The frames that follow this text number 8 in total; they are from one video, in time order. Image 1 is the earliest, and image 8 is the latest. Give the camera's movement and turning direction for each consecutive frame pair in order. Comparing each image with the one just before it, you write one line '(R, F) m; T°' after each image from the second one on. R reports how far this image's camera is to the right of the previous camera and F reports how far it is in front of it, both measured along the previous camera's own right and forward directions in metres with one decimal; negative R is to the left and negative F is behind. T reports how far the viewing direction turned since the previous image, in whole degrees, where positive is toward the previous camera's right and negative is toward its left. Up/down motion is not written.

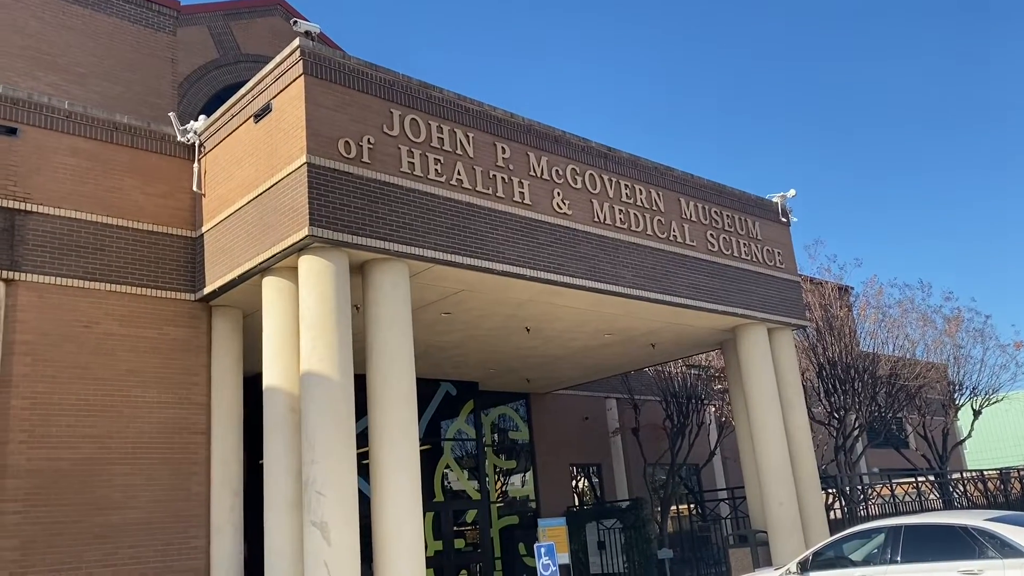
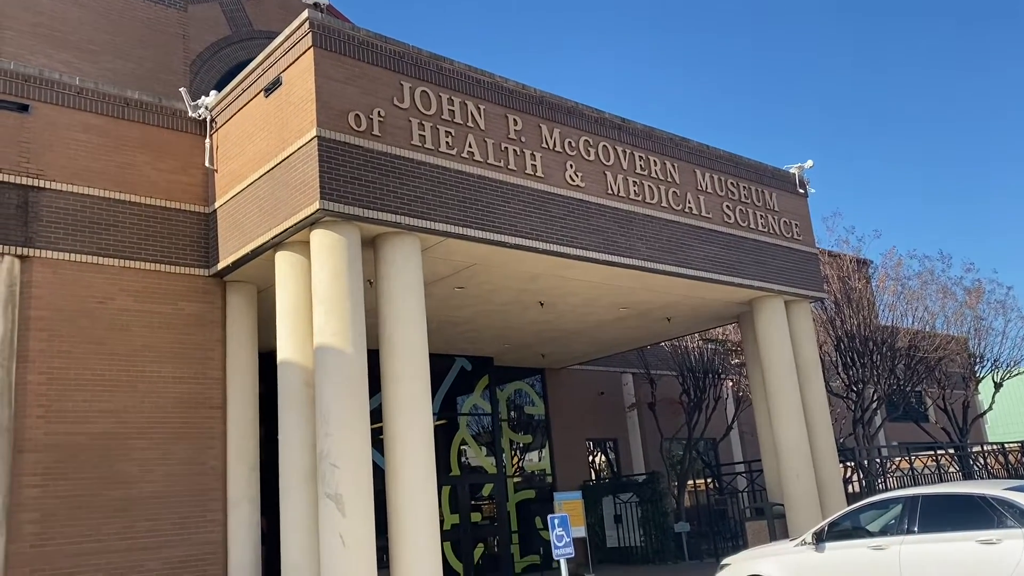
(+0.1, +0.1) m; -1°
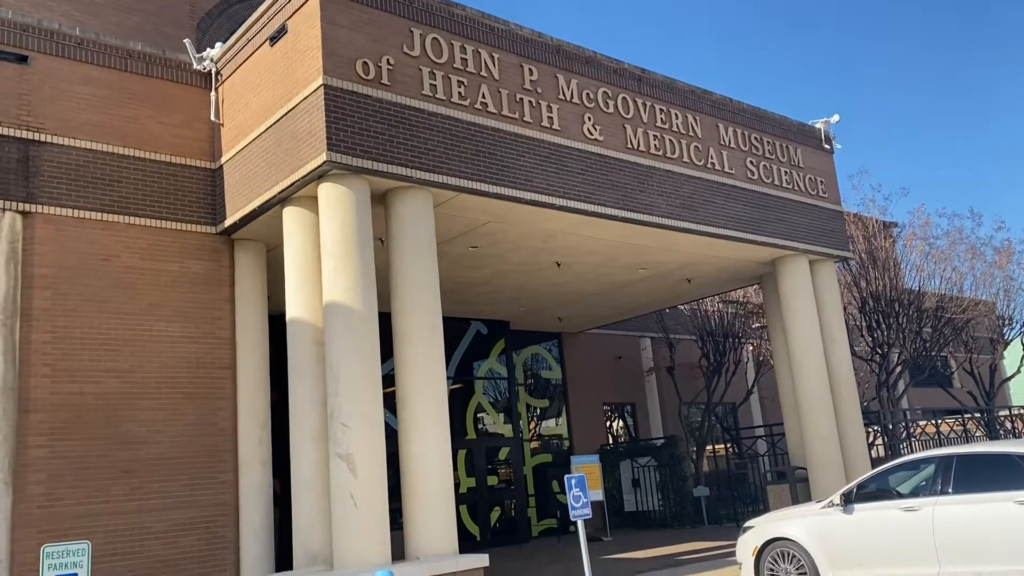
(0.0, +0.4) m; -1°
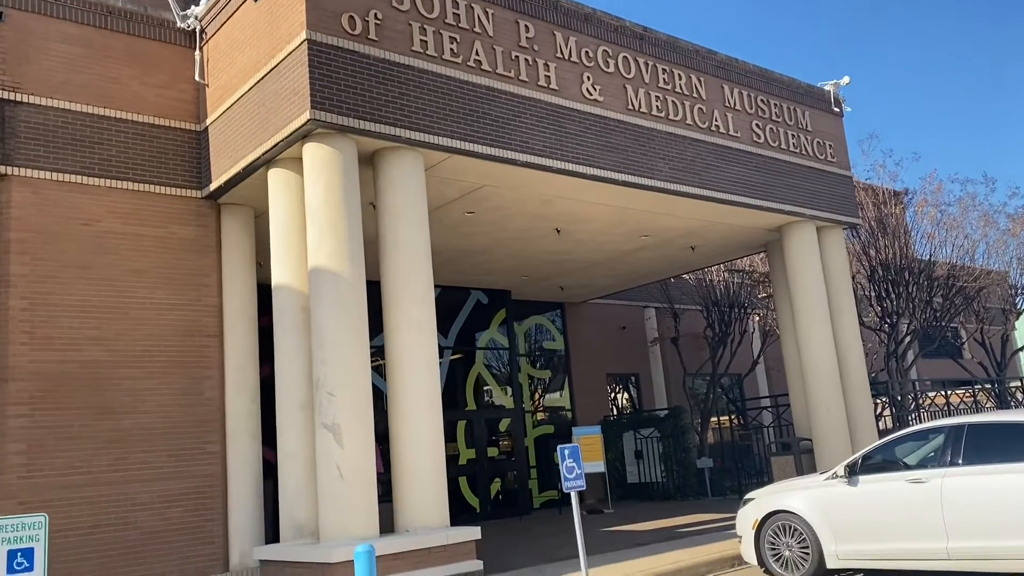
(+0.2, +0.4) m; -1°
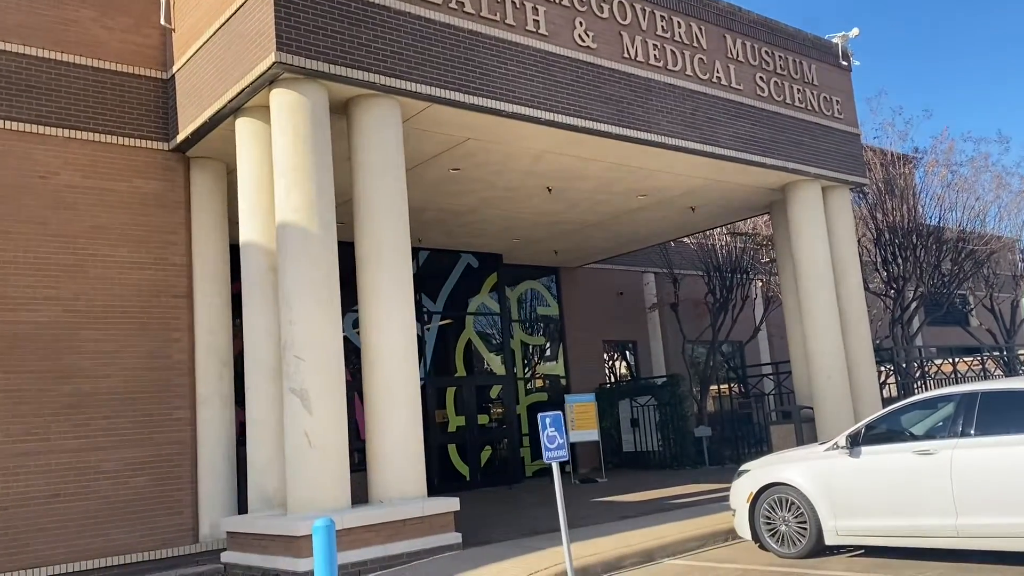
(+0.2, +0.6) m; 0°
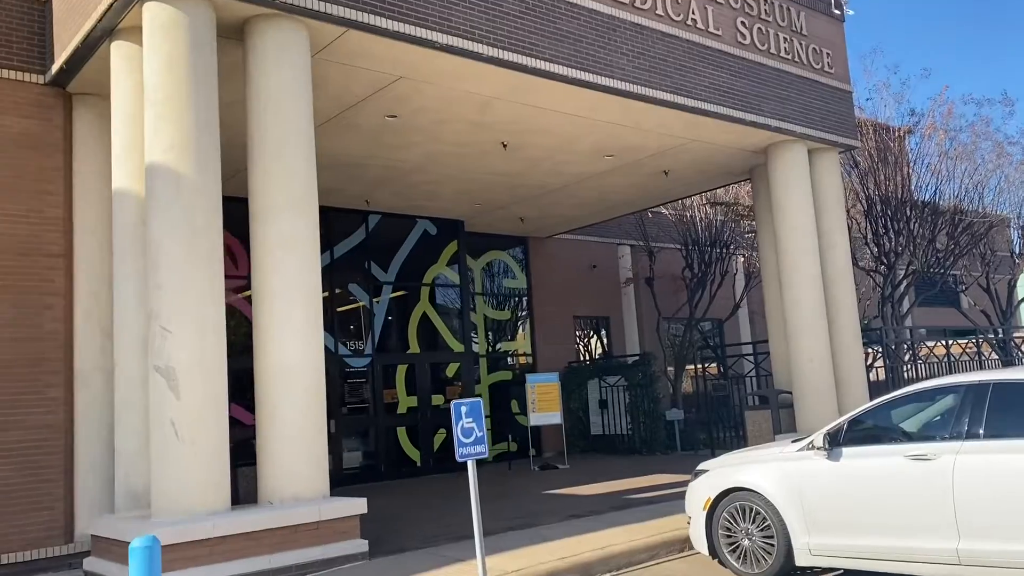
(+0.6, +1.5) m; +1°
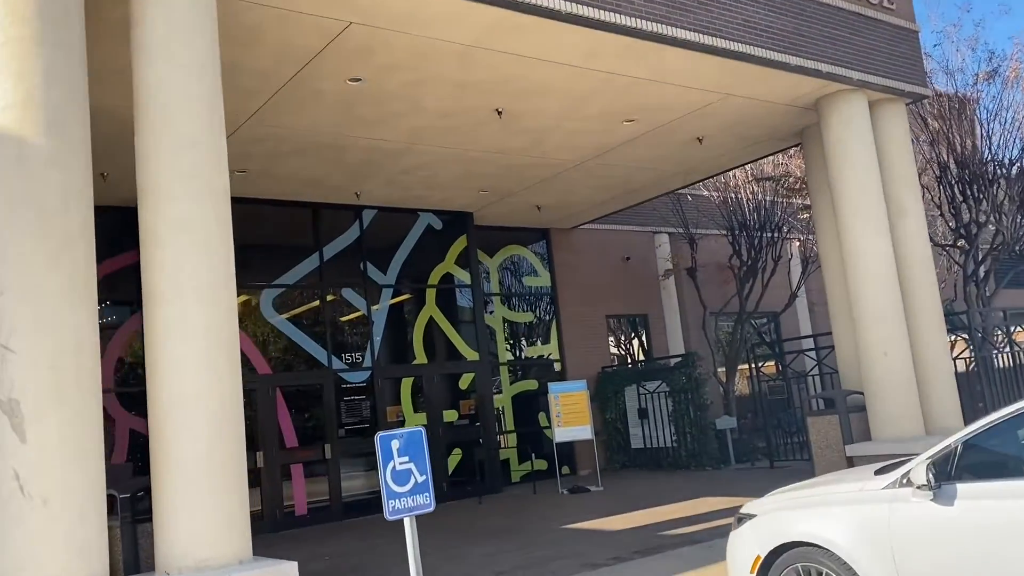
(+0.6, +2.0) m; -4°
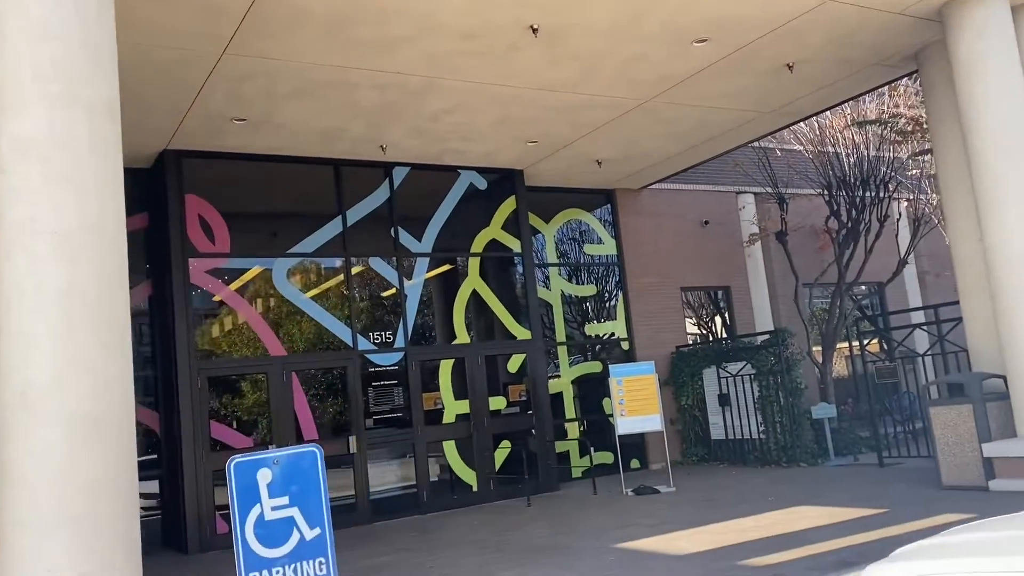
(+0.4, +2.0) m; -6°
